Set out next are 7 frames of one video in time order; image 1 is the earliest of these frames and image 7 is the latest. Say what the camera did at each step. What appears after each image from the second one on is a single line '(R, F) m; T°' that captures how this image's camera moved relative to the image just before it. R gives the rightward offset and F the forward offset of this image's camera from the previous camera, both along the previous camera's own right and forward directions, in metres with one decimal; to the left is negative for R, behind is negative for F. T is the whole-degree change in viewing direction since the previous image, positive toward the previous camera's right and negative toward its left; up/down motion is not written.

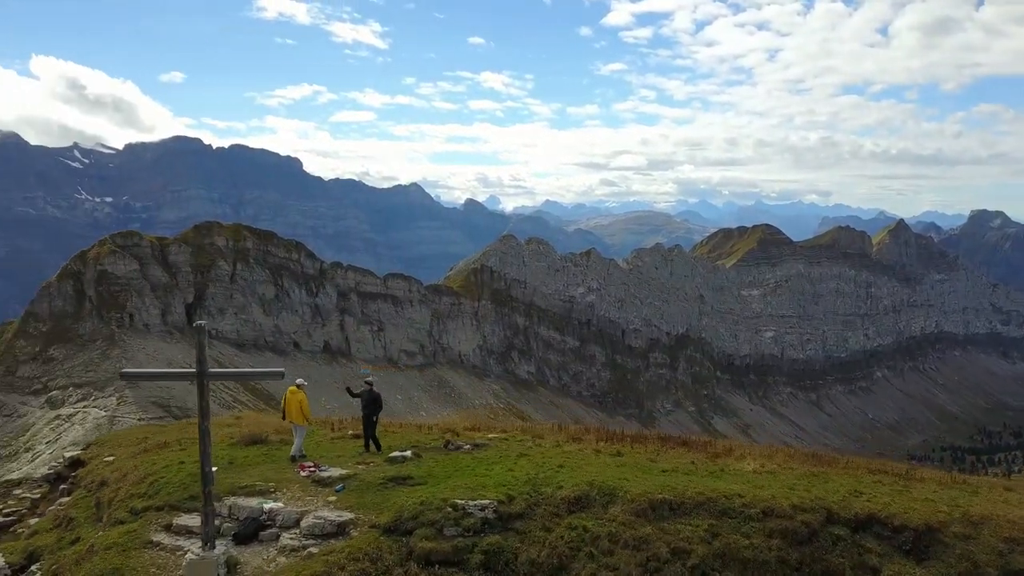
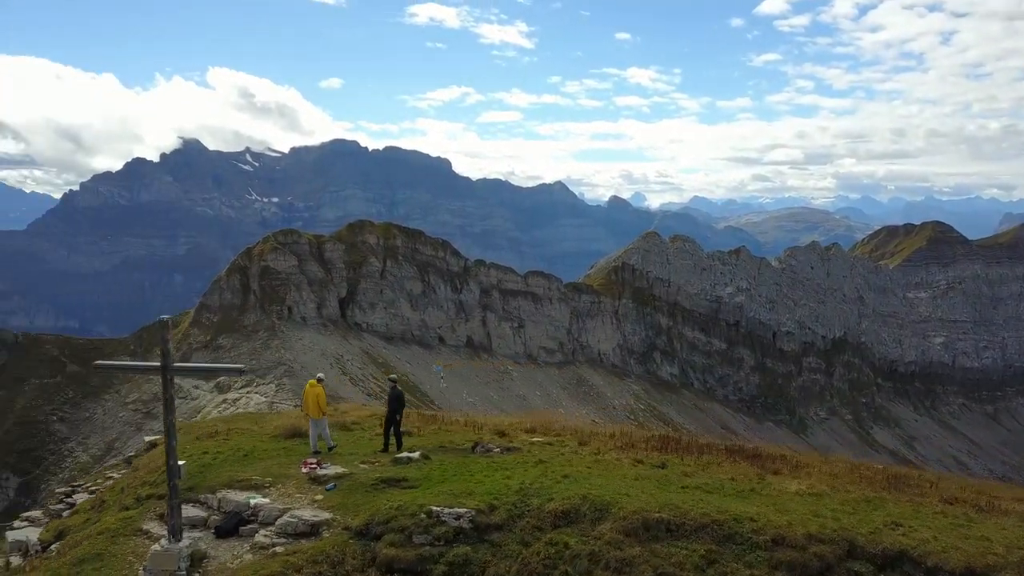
(+3.0, +1.0) m; -10°
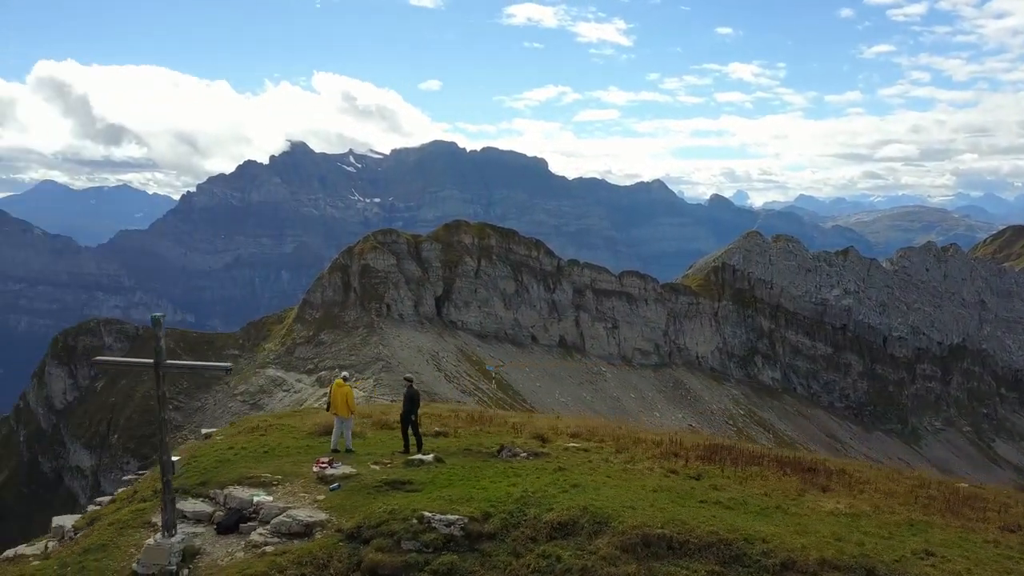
(+1.8, +0.6) m; -7°
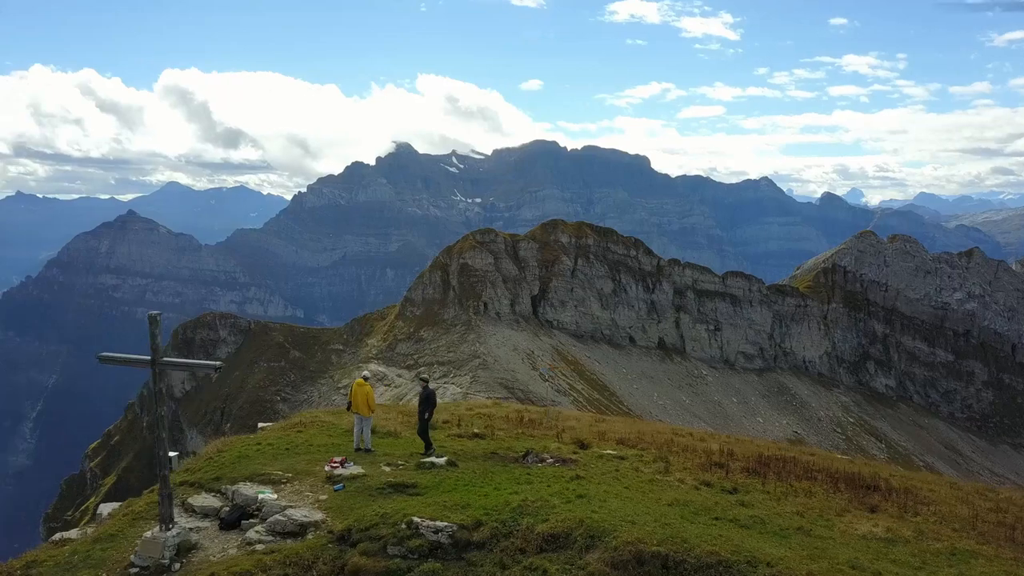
(+1.9, +0.6) m; -7°
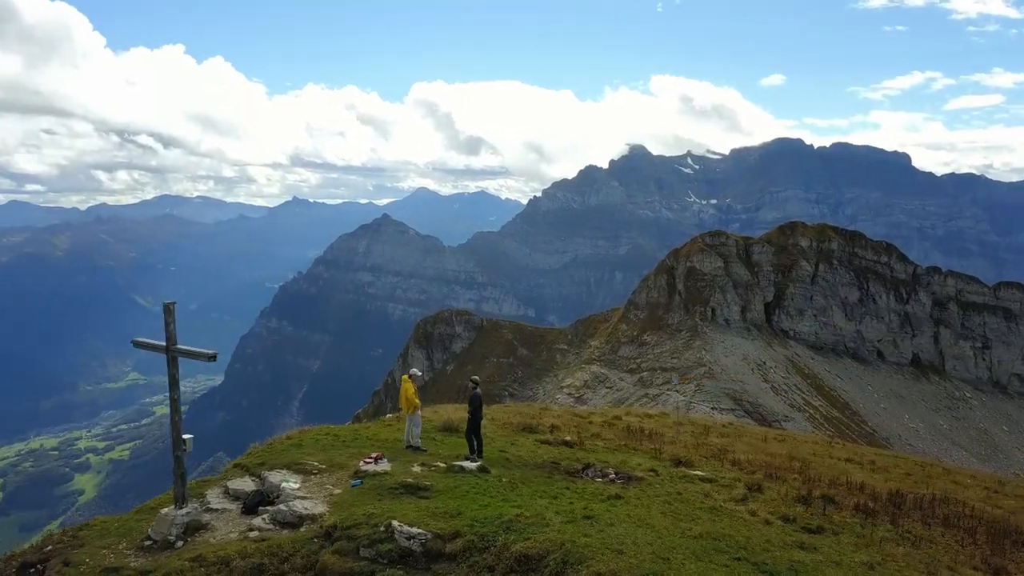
(+4.0, +1.5) m; -17°
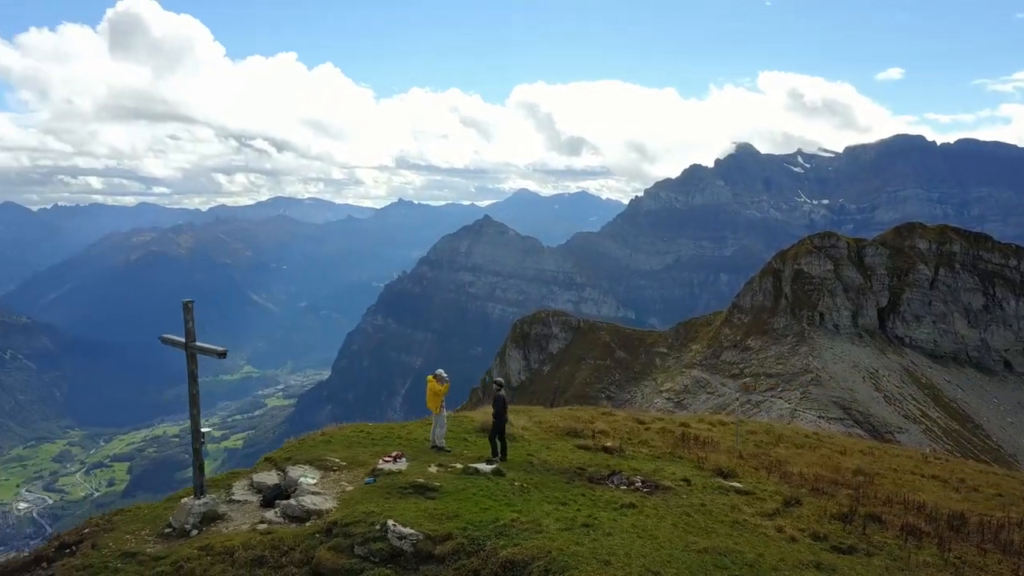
(+1.8, +0.2) m; -7°
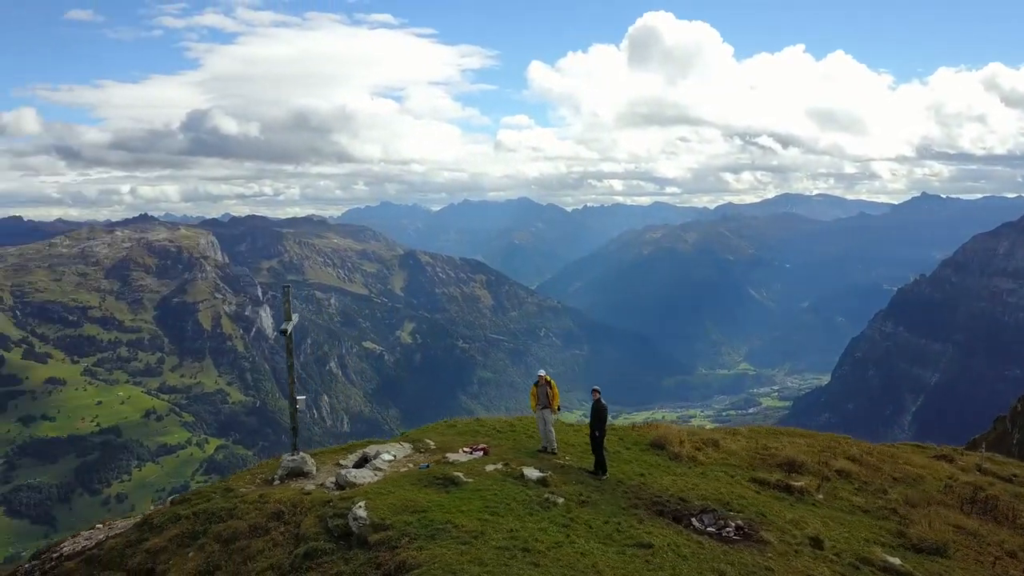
(+8.3, +3.5) m; -35°
